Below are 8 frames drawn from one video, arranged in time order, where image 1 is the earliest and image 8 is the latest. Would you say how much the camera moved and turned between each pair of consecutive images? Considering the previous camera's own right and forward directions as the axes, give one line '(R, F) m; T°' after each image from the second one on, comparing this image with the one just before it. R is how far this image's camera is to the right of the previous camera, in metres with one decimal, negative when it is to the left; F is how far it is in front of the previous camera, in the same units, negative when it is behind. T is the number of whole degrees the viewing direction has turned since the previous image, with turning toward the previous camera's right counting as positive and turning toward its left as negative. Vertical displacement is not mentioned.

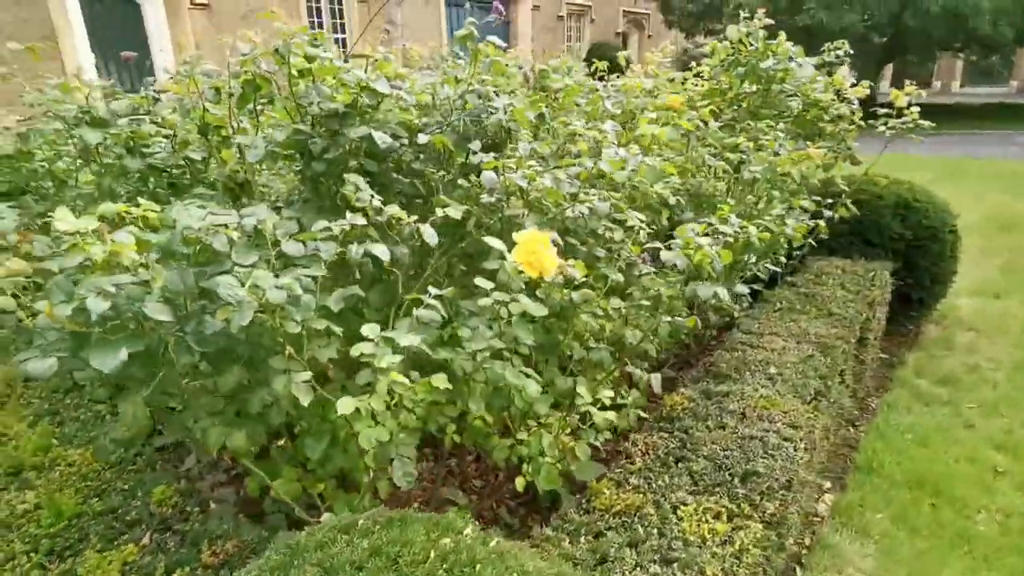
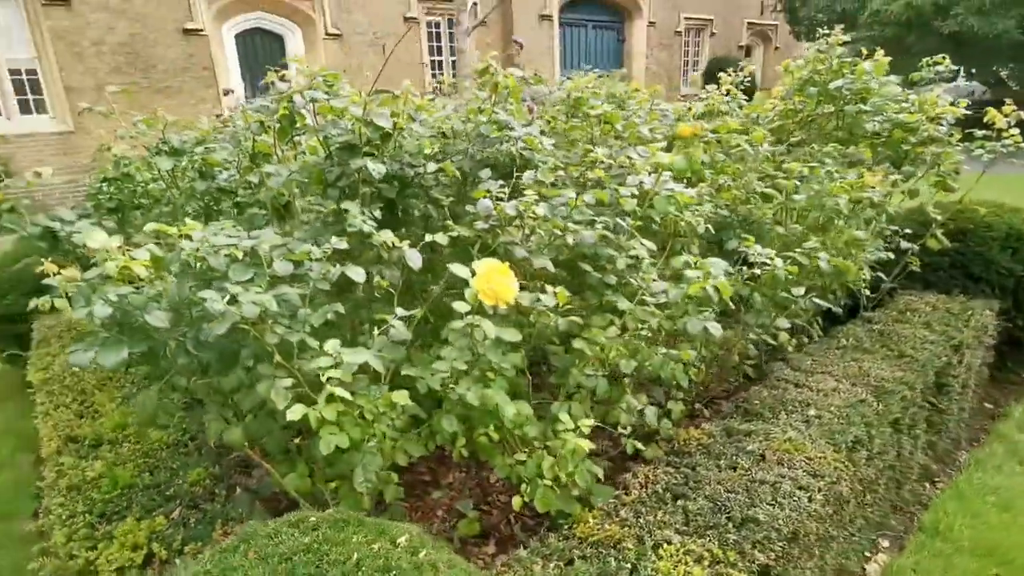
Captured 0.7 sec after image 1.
(+0.3, 0.0) m; -11°
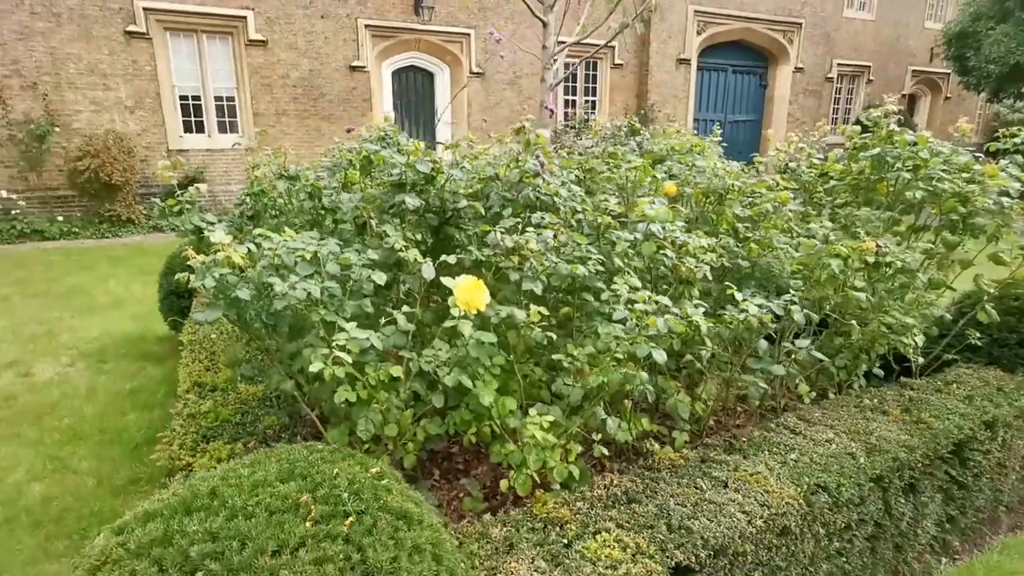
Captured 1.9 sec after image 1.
(+0.4, -0.3) m; -12°
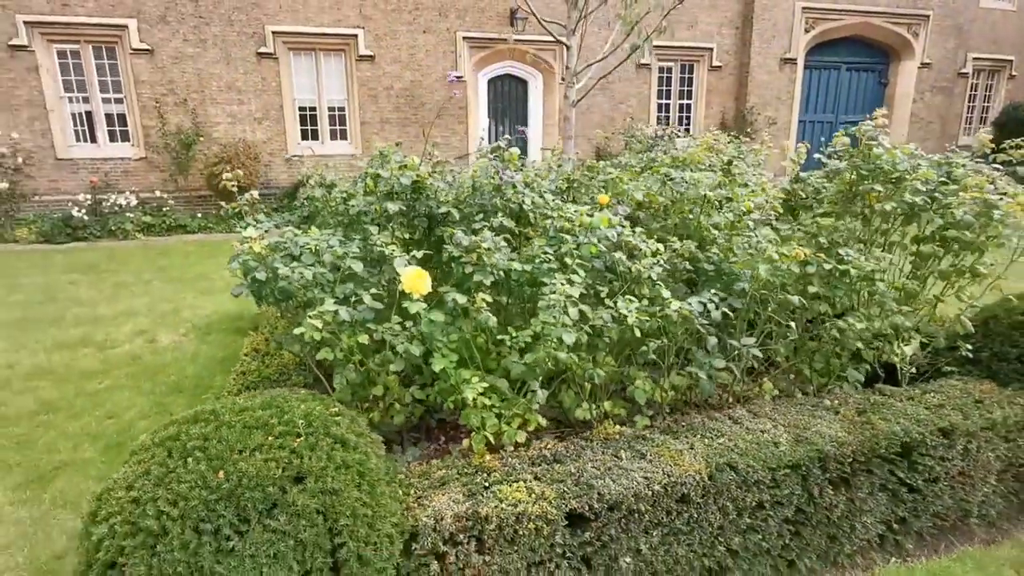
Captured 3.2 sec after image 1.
(+0.6, -0.3) m; -10°
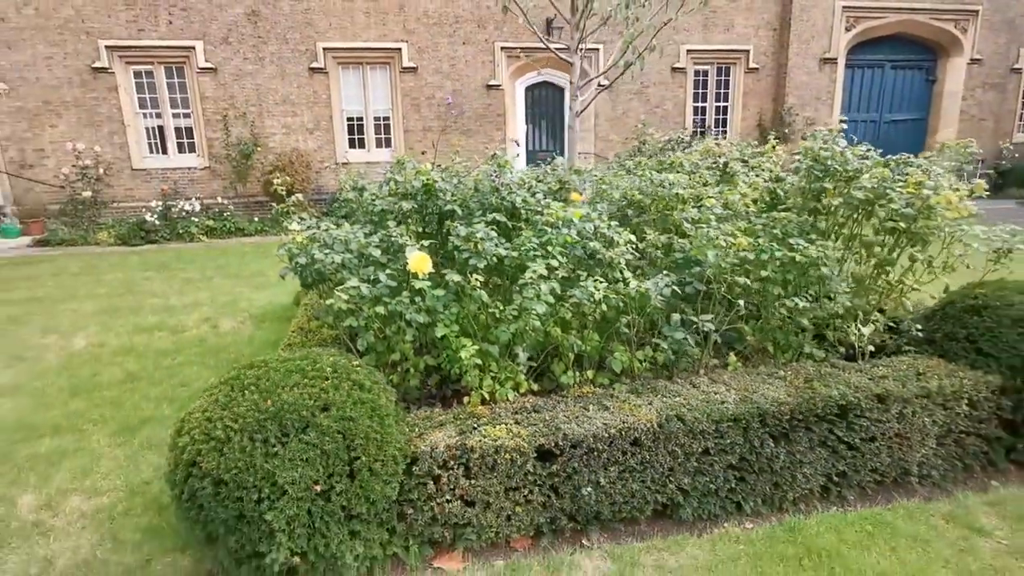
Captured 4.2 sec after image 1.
(+0.3, -0.5) m; -5°
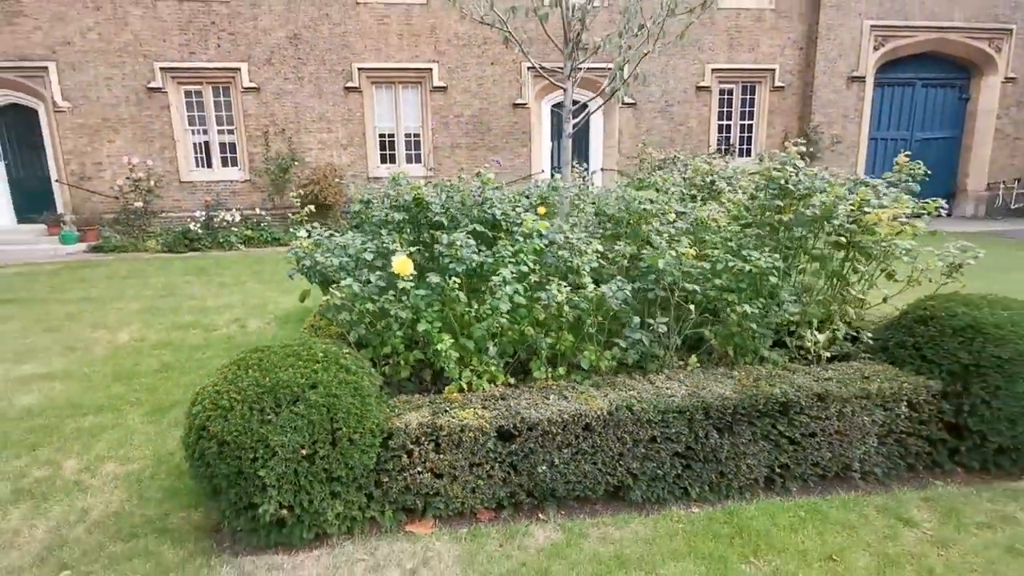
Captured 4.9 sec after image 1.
(+0.3, -0.3) m; -3°
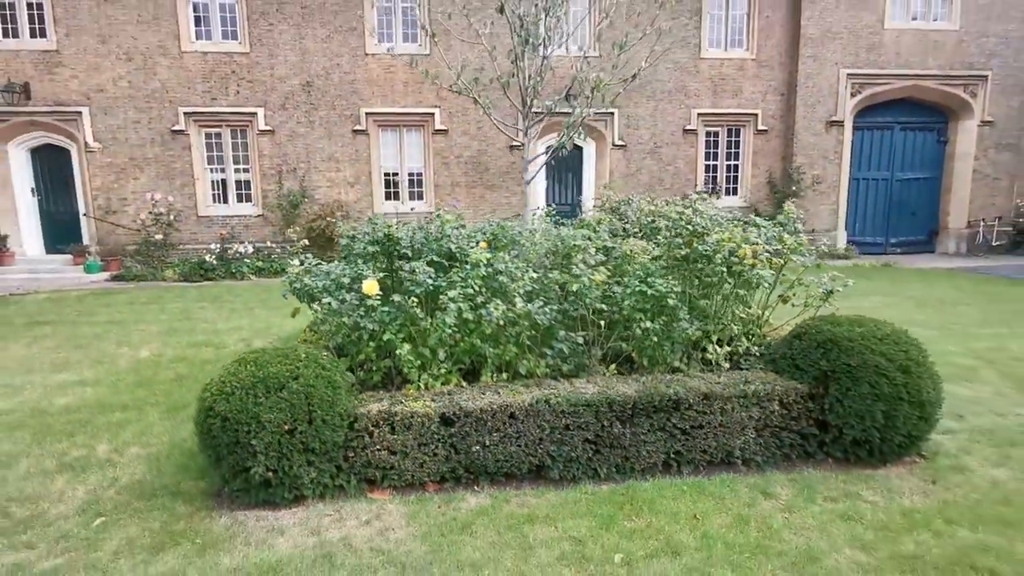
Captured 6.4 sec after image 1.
(+0.4, -0.8) m; -1°
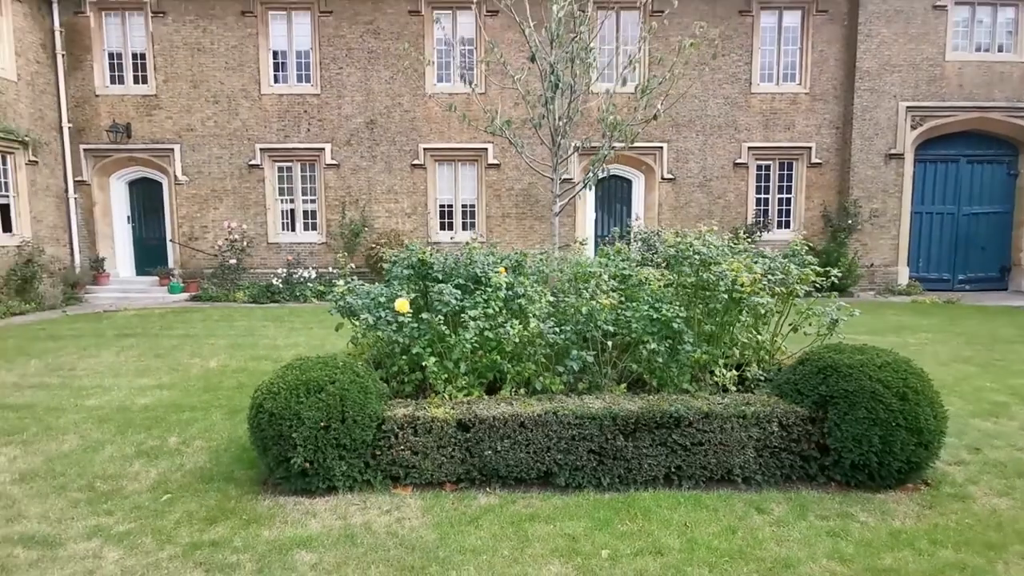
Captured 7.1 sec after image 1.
(+0.3, -0.4) m; -6°
